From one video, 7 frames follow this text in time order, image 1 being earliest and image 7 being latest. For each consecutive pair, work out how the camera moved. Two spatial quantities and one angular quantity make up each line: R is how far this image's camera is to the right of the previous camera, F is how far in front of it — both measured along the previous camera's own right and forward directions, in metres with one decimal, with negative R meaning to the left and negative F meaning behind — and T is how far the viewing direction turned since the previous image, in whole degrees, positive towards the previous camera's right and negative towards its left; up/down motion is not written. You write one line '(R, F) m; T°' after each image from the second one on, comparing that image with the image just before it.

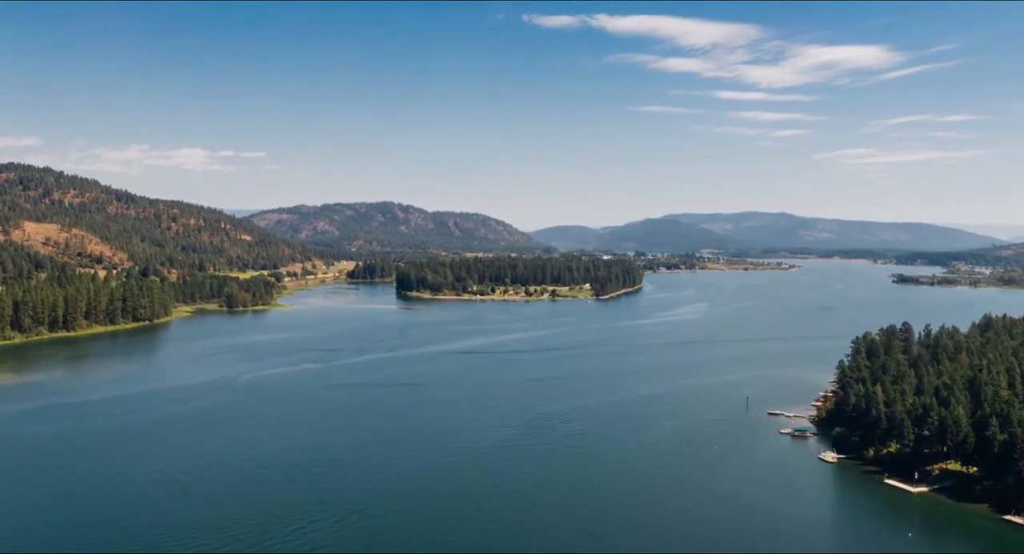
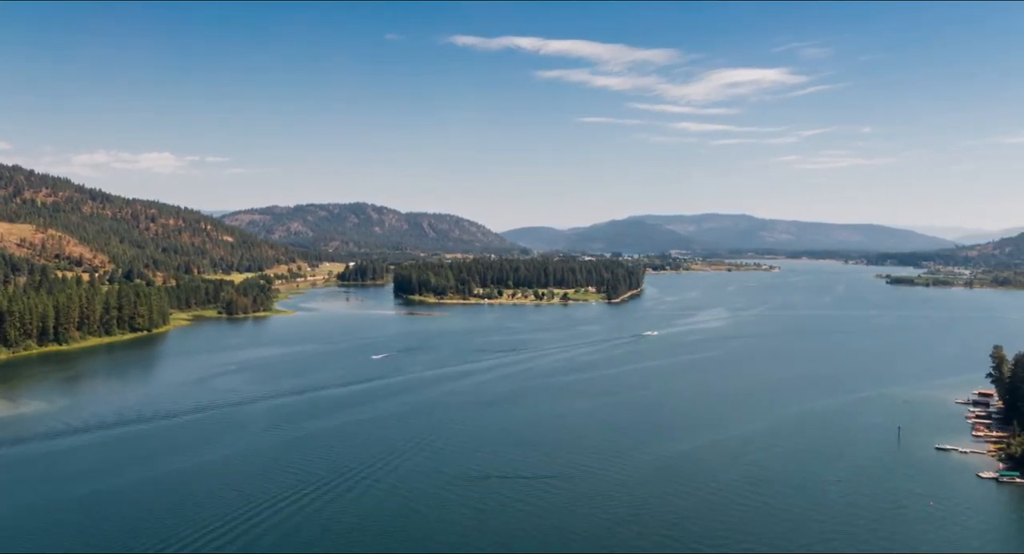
(-4.2, +5.0) m; +2°
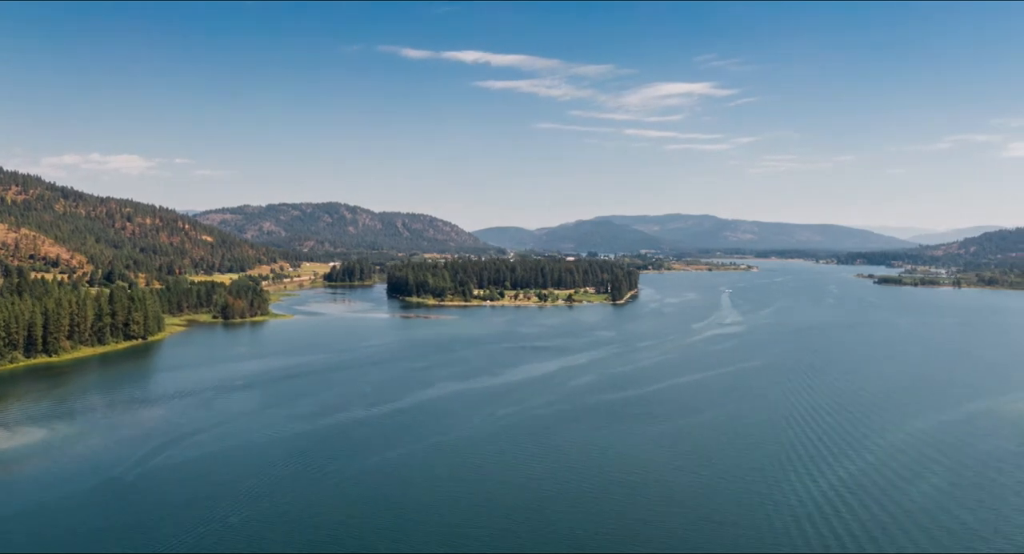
(-3.3, +3.6) m; +2°
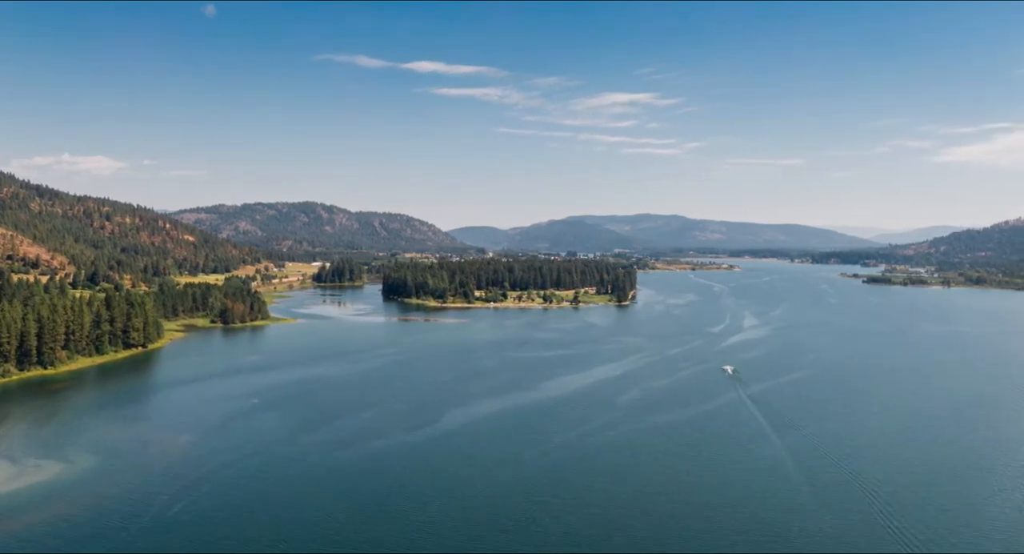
(-3.0, +3.1) m; +2°
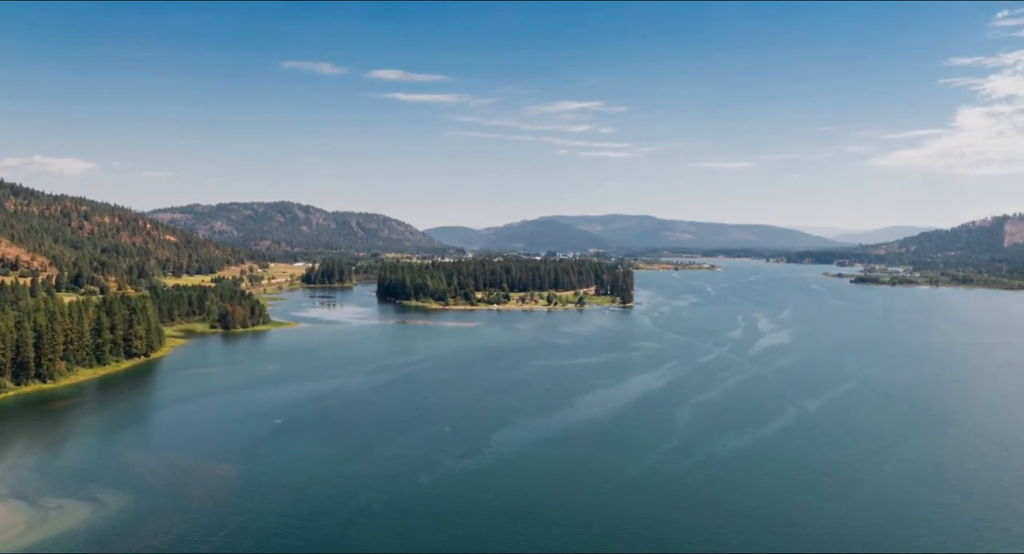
(-2.9, +2.8) m; +2°
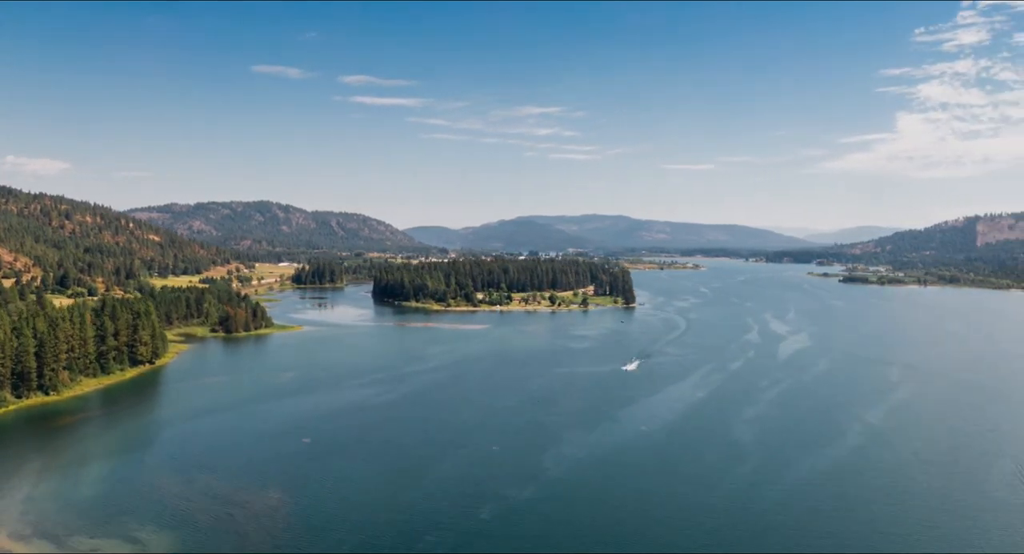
(-2.4, +2.2) m; +1°
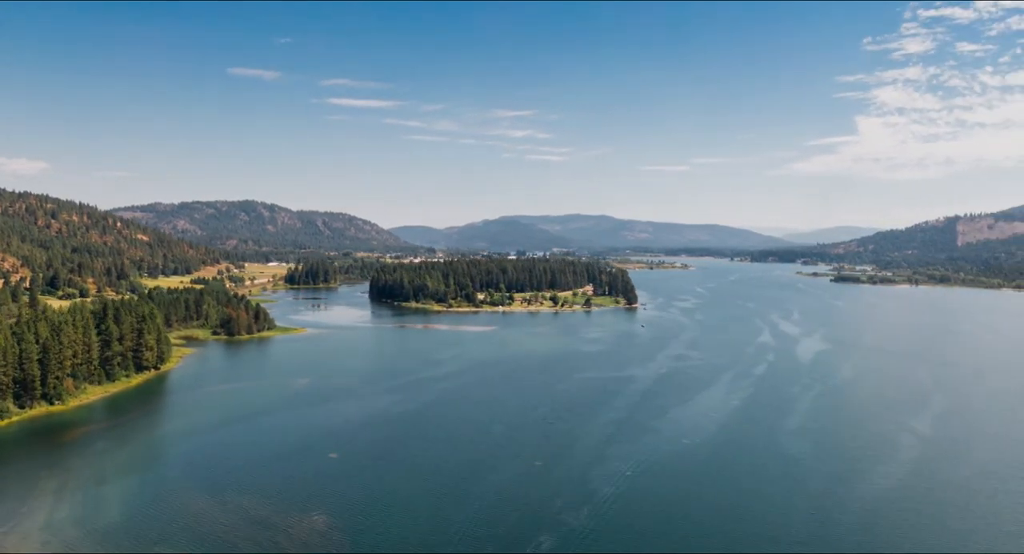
(-1.7, +1.5) m; +1°
